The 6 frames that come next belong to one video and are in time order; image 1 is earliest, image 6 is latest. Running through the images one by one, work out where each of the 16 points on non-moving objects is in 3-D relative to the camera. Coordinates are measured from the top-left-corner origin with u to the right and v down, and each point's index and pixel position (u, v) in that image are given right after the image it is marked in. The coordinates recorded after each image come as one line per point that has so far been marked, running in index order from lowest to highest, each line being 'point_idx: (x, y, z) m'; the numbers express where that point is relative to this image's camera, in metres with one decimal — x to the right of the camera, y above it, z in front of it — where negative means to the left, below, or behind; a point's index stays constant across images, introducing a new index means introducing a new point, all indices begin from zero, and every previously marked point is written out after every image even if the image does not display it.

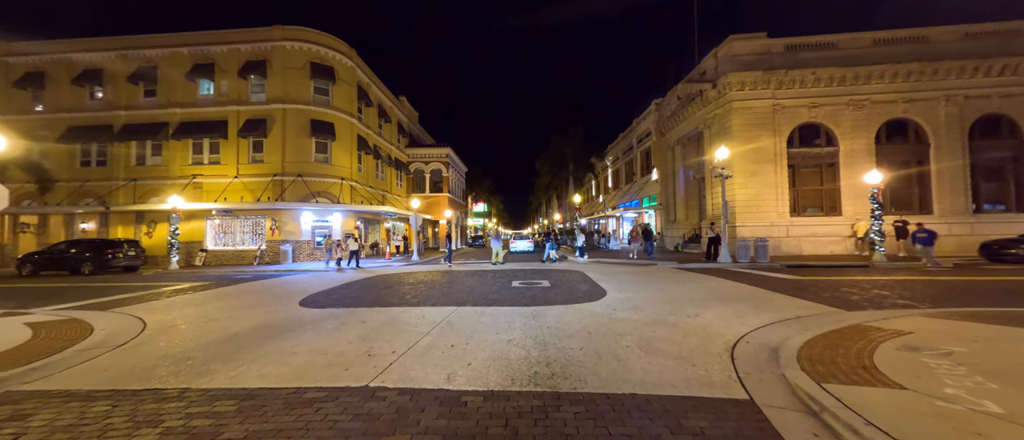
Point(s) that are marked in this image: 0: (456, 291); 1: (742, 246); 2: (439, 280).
0: (-1.9, -2.5, +10.5) m
1: (+13.3, -1.5, +17.5) m
2: (-3.1, -2.6, +13.1) m
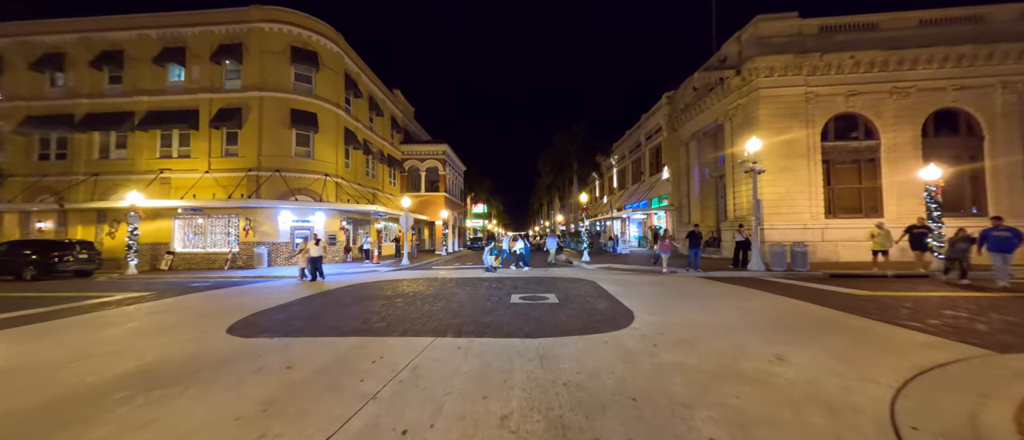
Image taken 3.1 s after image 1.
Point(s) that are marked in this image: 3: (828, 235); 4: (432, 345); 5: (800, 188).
0: (-2.0, -2.5, +8.2) m
1: (+13.3, -1.6, +15.2) m
2: (-3.2, -2.6, +10.8) m
3: (+18.7, -0.9, +18.0) m
4: (-1.5, -2.3, +5.6) m
5: (+17.3, +1.9, +18.2) m
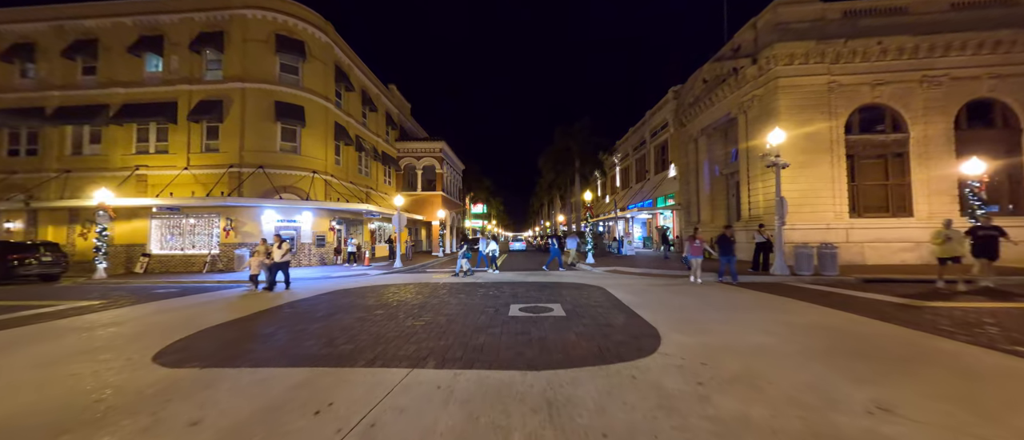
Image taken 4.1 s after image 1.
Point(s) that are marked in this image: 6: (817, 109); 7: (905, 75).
0: (-2.0, -2.4, +6.8) m
1: (+13.2, -1.6, +13.8) m
2: (-3.2, -2.6, +9.4) m
3: (+18.7, -0.8, +16.7) m
4: (-1.5, -2.3, +4.3) m
5: (+17.3, +1.9, +16.9) m
6: (+17.2, +6.3, +17.1) m
7: (+21.8, +8.1, +16.8) m
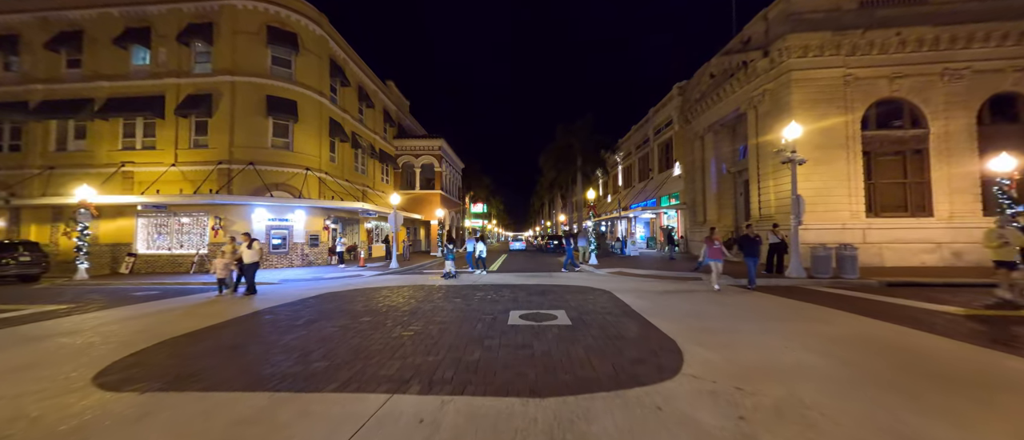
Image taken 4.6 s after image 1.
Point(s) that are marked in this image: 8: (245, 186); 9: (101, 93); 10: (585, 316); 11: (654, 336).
0: (-2.0, -2.4, +6.0) m
1: (+13.2, -1.6, +13.0) m
2: (-3.2, -2.5, +8.7) m
3: (+18.7, -0.8, +15.9) m
4: (-1.5, -2.2, +3.5) m
5: (+17.3, +1.9, +16.1) m
6: (+17.2, +6.3, +16.3) m
7: (+21.8, +8.1, +16.1) m
8: (-17.0, +2.2, +19.3) m
9: (-27.0, +8.4, +20.0) m
10: (+1.8, -2.3, +7.4) m
11: (+2.8, -2.3, +5.9) m
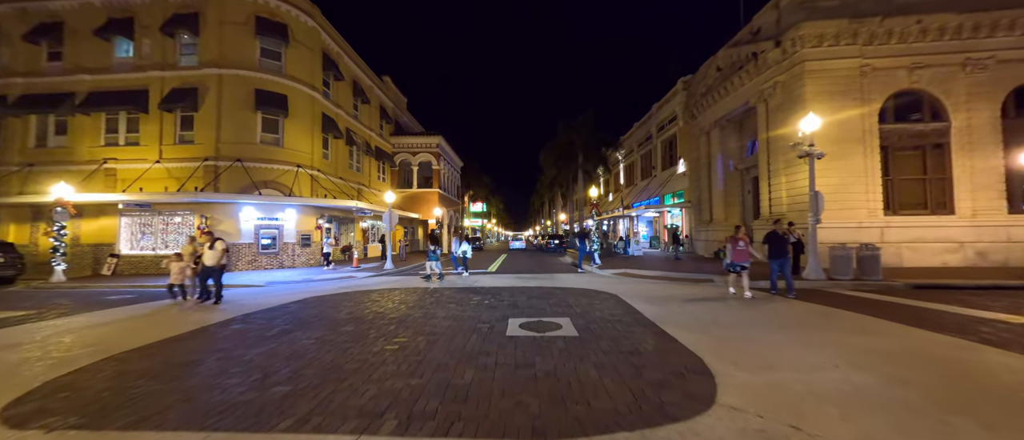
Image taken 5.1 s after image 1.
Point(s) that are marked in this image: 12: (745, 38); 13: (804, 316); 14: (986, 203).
0: (-2.0, -2.3, +5.2) m
1: (+13.2, -1.5, +12.2) m
2: (-3.2, -2.5, +7.9) m
3: (+18.7, -0.7, +15.1) m
4: (-1.5, -2.2, +2.7) m
5: (+17.2, +2.0, +15.3) m
6: (+17.2, +6.4, +15.5) m
7: (+21.8, +8.2, +15.2) m
8: (-17.0, +2.2, +18.5) m
9: (-27.1, +8.4, +19.1) m
10: (+1.8, -2.3, +6.6) m
11: (+2.7, -2.2, +5.1) m
12: (+15.3, +11.9, +20.0) m
13: (+6.8, -2.2, +7.1) m
14: (+23.2, +0.8, +14.9) m
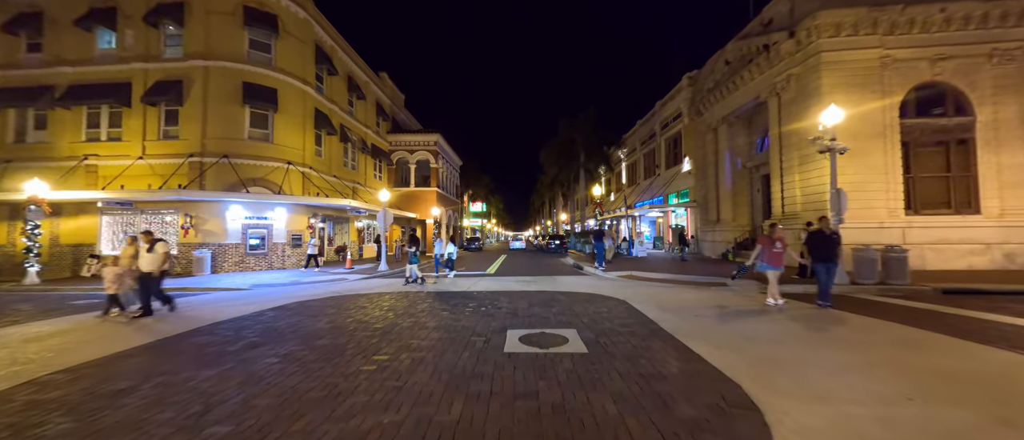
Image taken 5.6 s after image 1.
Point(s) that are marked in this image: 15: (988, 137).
0: (-2.0, -2.3, +4.4) m
1: (+13.2, -1.5, +11.4) m
2: (-3.2, -2.4, +7.0) m
3: (+18.7, -0.7, +14.2) m
4: (-1.6, -2.2, +1.9) m
5: (+17.2, +2.0, +14.4) m
6: (+17.2, +6.4, +14.6) m
7: (+21.8, +8.2, +14.4) m
8: (-17.0, +2.3, +17.7) m
9: (-27.1, +8.5, +18.3) m
10: (+1.8, -2.3, +5.8) m
11: (+2.7, -2.2, +4.3) m
12: (+15.3, +11.9, +19.2) m
13: (+6.8, -2.2, +6.2) m
14: (+23.2, +0.8, +14.0) m
15: (+22.5, +3.9, +14.3) m
